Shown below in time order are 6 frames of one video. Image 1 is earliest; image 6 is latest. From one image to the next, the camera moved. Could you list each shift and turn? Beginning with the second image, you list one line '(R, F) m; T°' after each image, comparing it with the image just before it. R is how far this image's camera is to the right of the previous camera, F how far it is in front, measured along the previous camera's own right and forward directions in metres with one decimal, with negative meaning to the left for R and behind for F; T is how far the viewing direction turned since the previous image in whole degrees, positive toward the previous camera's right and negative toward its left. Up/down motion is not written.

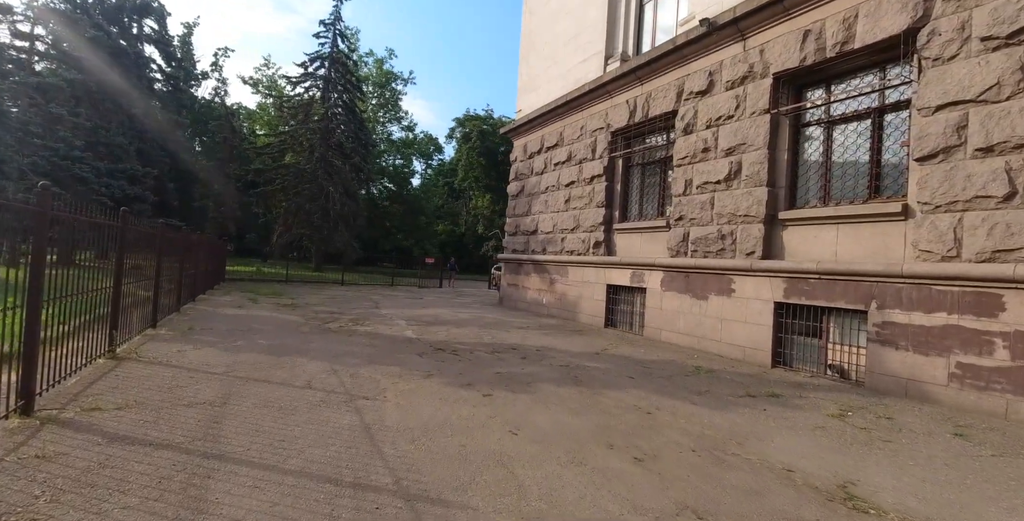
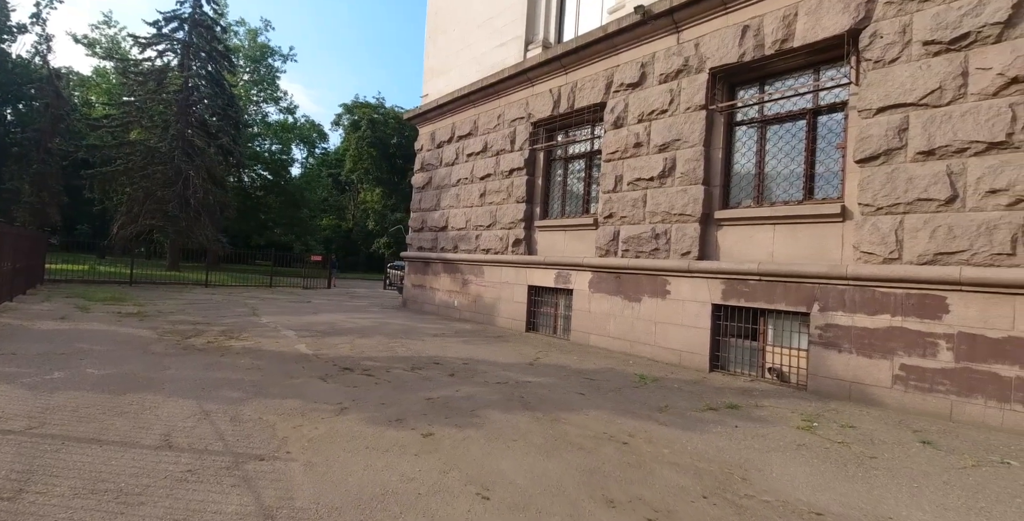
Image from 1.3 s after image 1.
(-0.6, +1.0) m; +12°
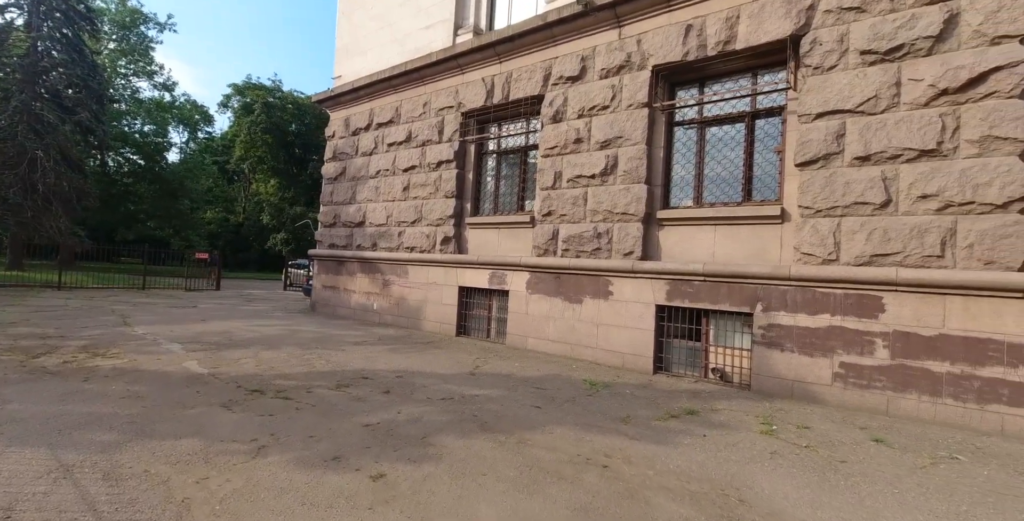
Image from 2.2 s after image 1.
(-0.6, +0.6) m; +11°
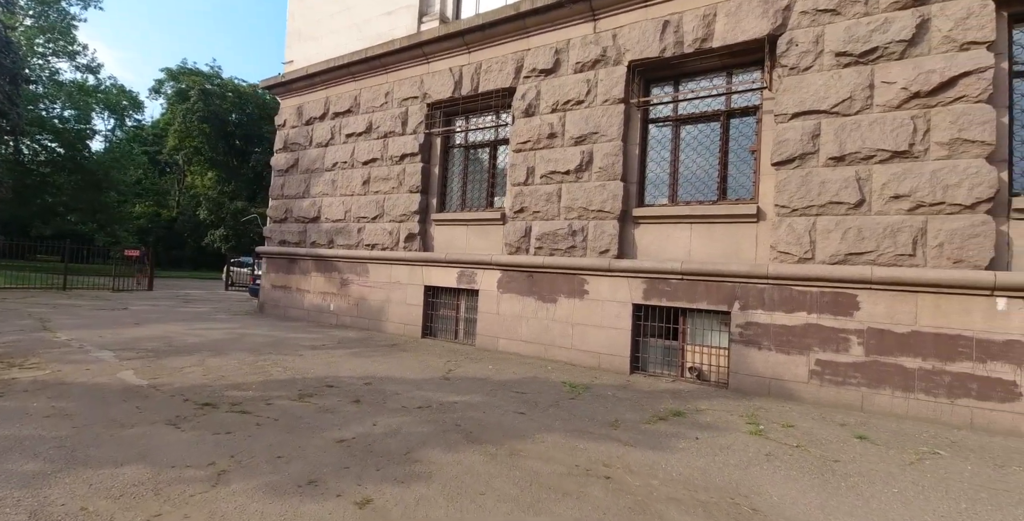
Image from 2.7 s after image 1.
(-0.4, +0.3) m; +6°
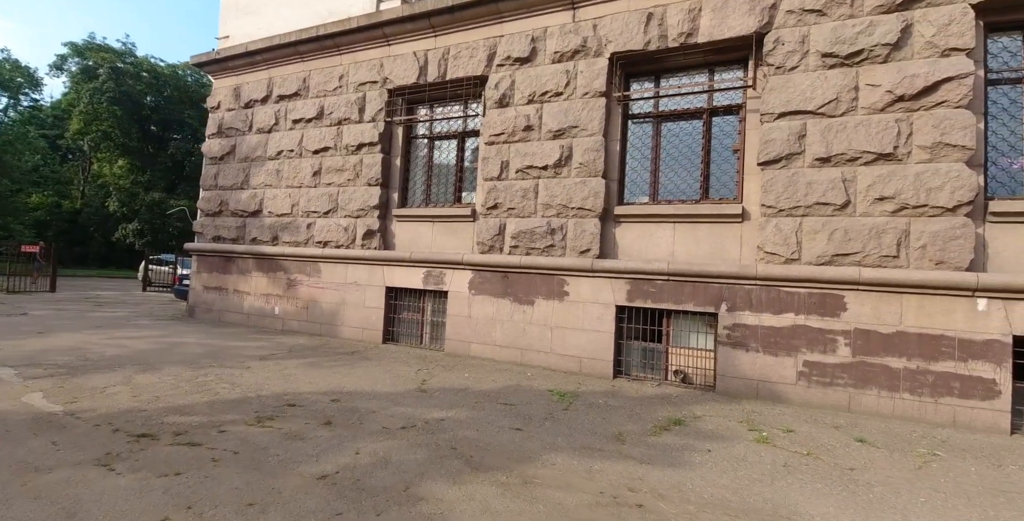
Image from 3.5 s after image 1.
(-0.6, +0.5) m; +7°
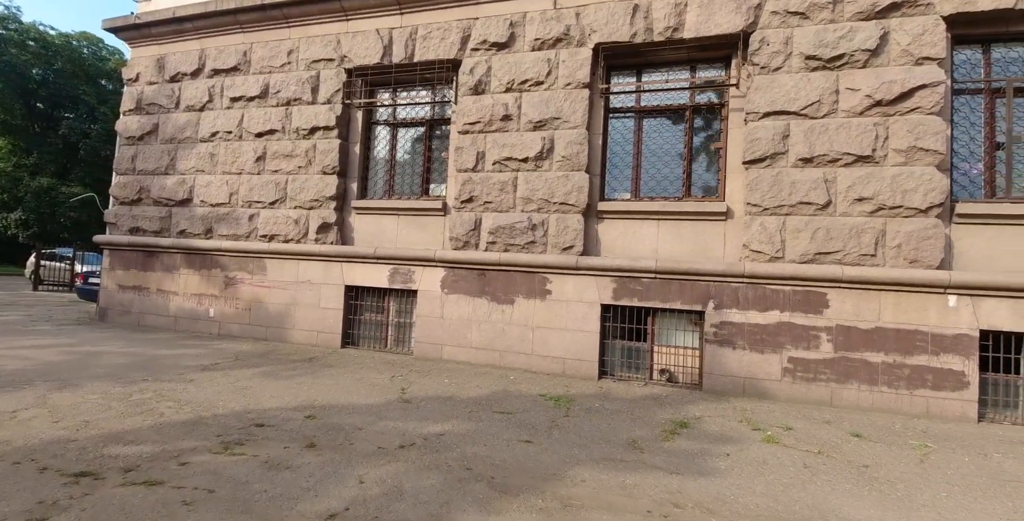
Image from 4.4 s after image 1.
(-0.8, +0.5) m; +9°
